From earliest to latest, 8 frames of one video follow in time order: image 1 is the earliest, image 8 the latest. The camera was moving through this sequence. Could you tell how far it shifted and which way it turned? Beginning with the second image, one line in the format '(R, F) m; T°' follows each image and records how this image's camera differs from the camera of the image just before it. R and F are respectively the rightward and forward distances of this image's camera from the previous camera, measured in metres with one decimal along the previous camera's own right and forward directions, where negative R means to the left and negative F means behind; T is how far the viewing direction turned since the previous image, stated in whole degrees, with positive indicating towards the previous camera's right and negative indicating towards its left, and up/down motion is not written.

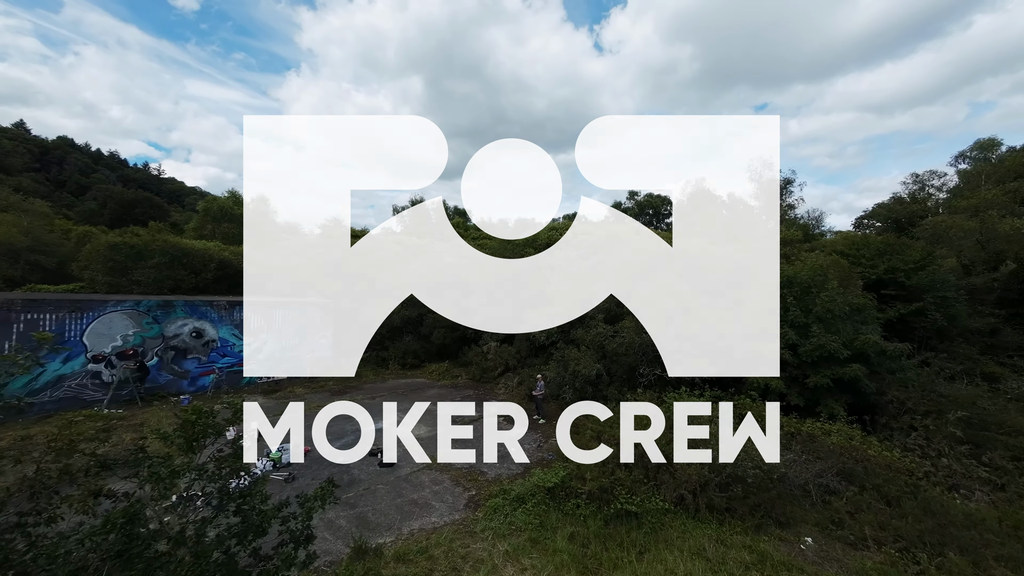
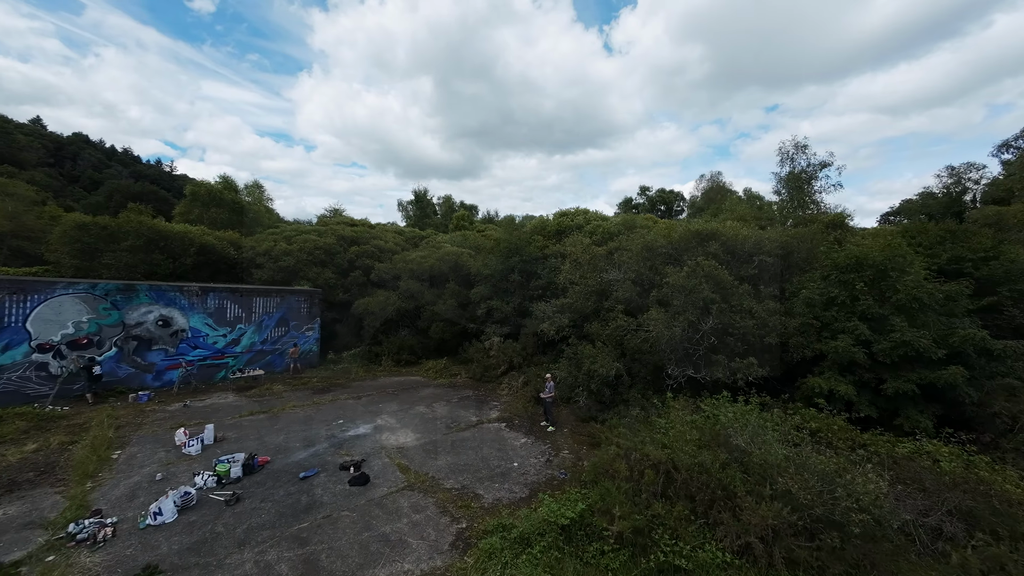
(+0.1, +1.5) m; -1°
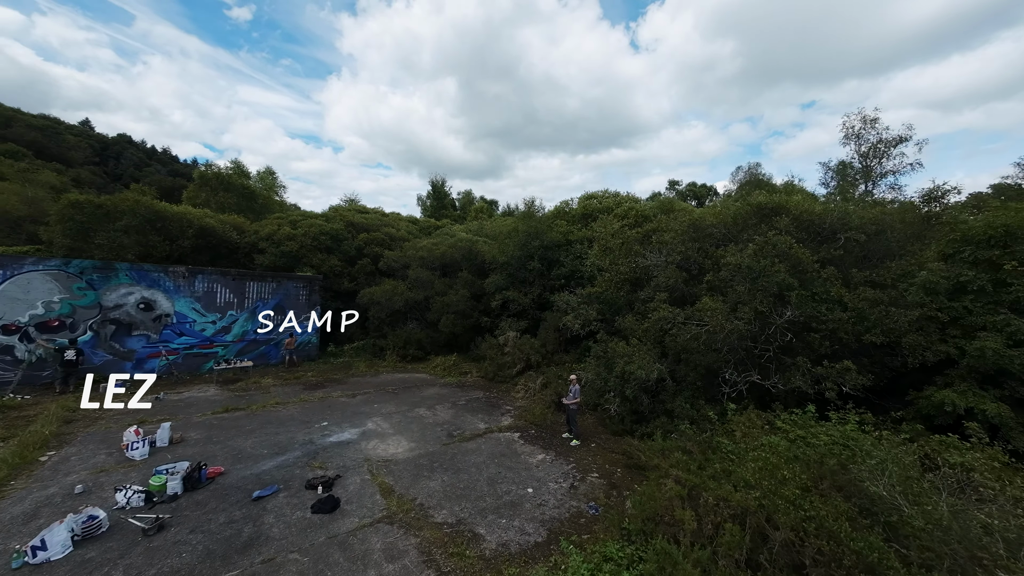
(+0.1, +1.5) m; -3°
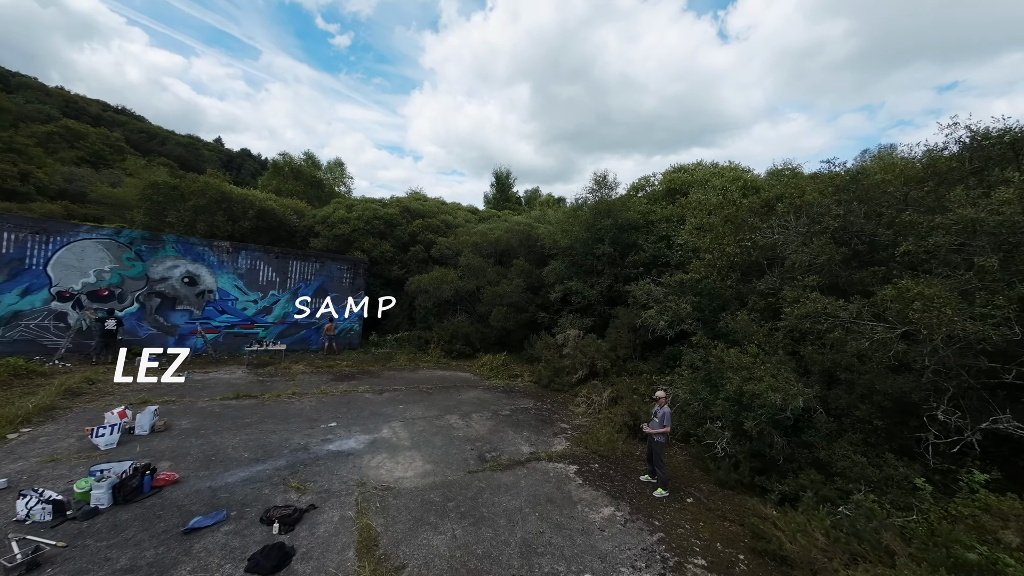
(+0.1, +1.9) m; -11°
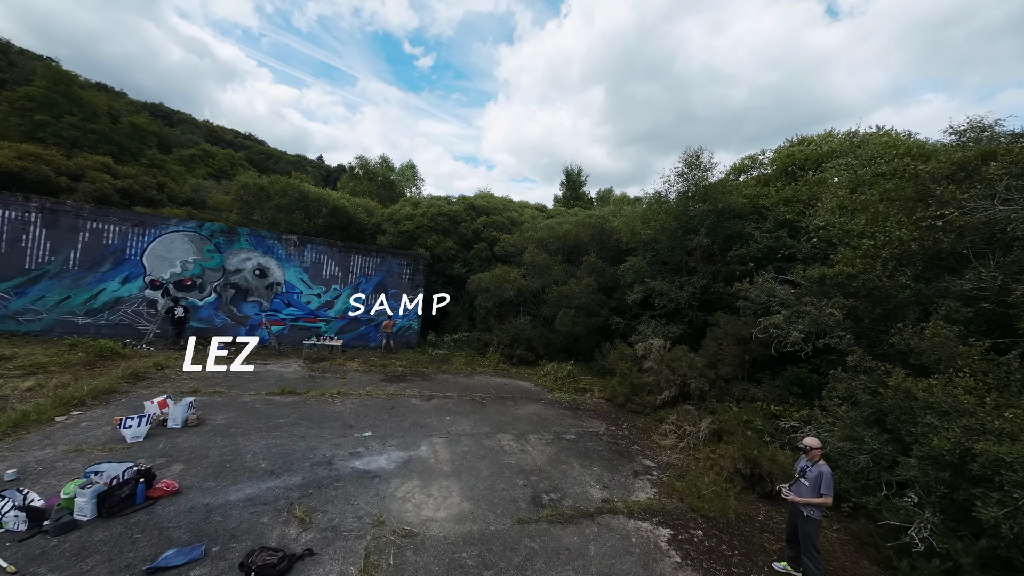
(0.0, +1.2) m; -11°
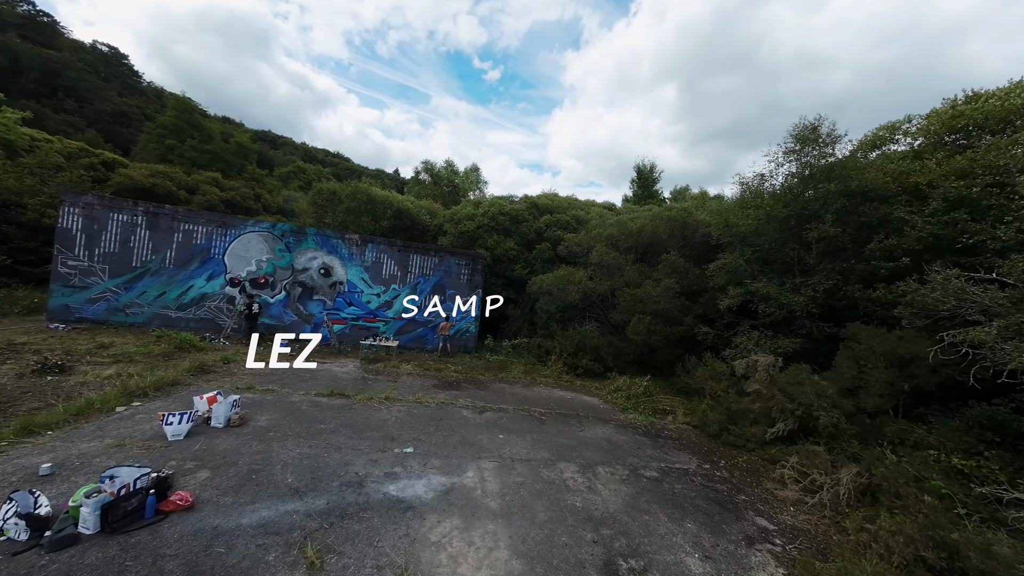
(0.0, +0.9) m; -10°
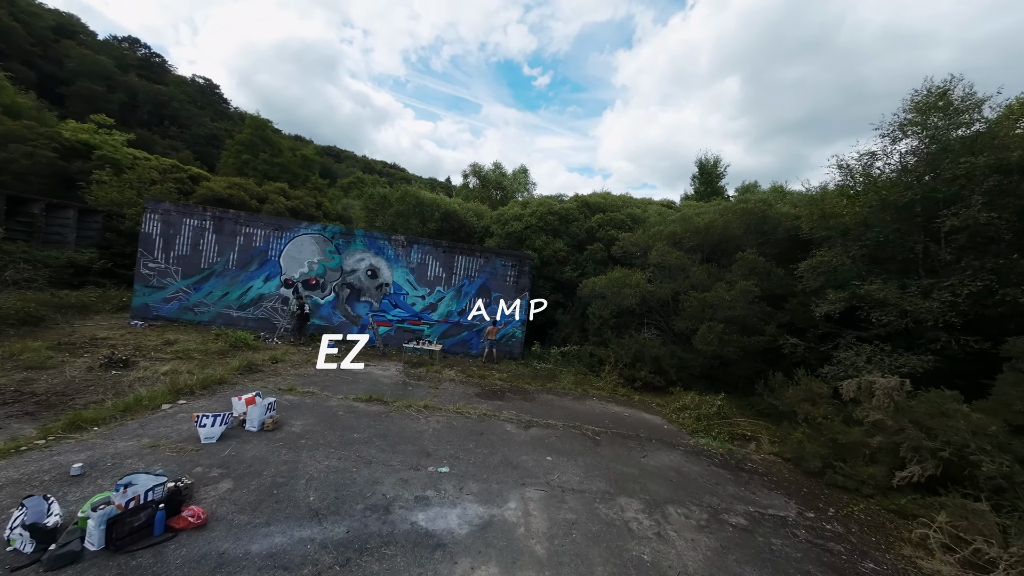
(0.0, +0.6) m; -8°
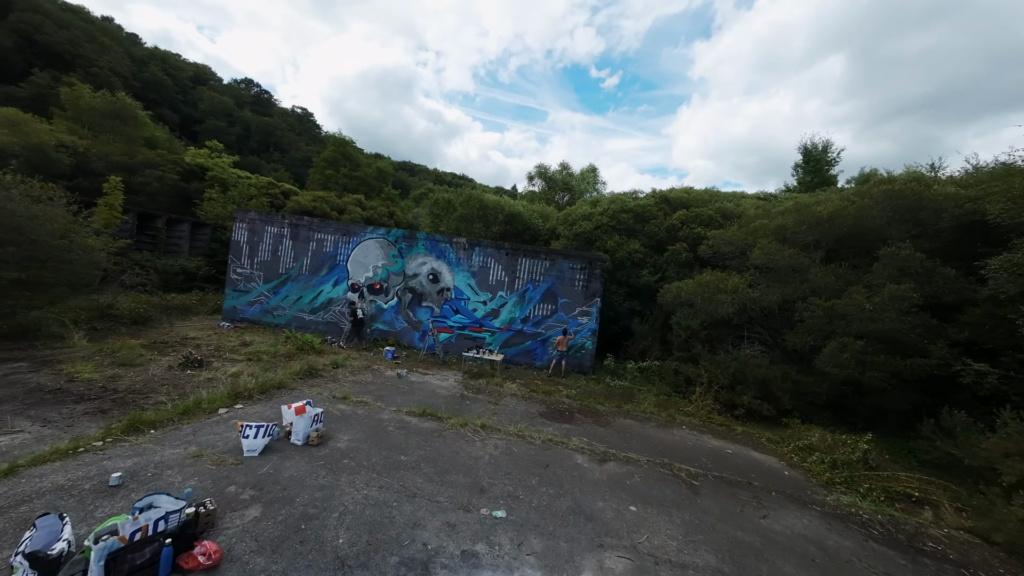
(-0.1, +0.8) m; -10°
